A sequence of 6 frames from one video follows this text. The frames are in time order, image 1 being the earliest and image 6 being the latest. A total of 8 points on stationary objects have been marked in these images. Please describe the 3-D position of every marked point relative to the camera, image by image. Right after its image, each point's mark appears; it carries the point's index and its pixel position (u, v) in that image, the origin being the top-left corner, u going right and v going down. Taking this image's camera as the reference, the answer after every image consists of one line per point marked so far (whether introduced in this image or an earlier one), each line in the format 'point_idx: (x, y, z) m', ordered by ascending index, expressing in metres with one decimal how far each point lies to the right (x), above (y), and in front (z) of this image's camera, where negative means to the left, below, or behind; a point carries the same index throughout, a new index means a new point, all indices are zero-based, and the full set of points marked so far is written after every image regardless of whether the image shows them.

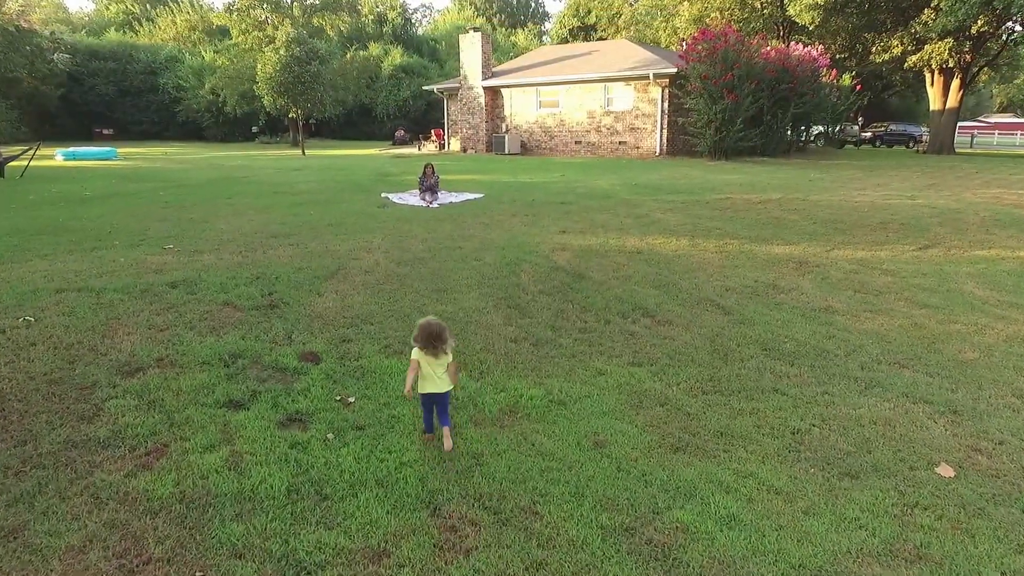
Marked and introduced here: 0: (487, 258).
0: (-0.2, +0.2, +6.5) m
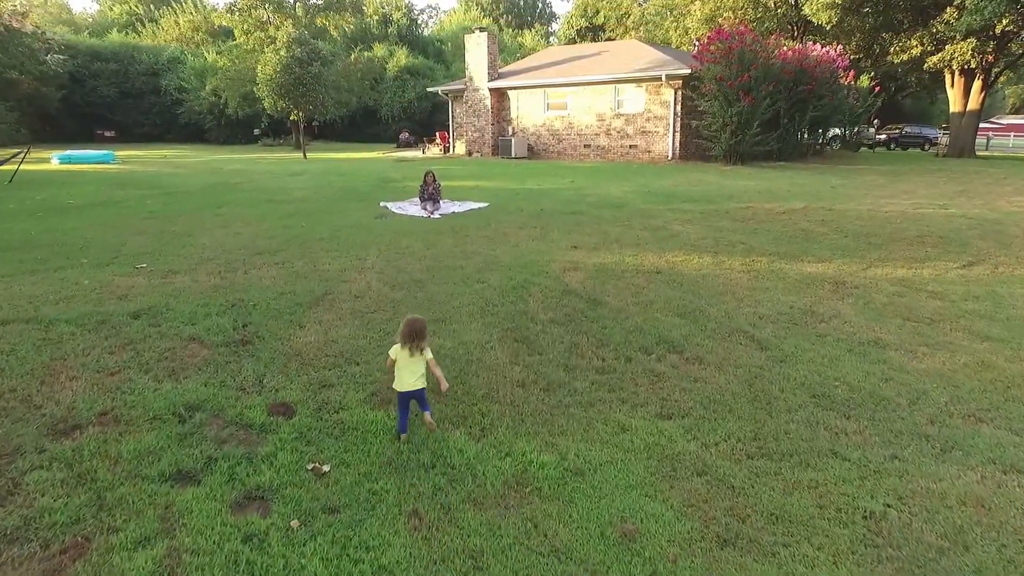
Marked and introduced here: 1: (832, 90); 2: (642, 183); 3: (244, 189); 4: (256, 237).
0: (-0.1, +0.1, +5.8) m
1: (+6.2, +3.8, +17.1) m
2: (+2.0, +1.6, +13.3) m
3: (-4.0, +1.5, +12.9) m
4: (-2.2, +0.4, +7.6) m
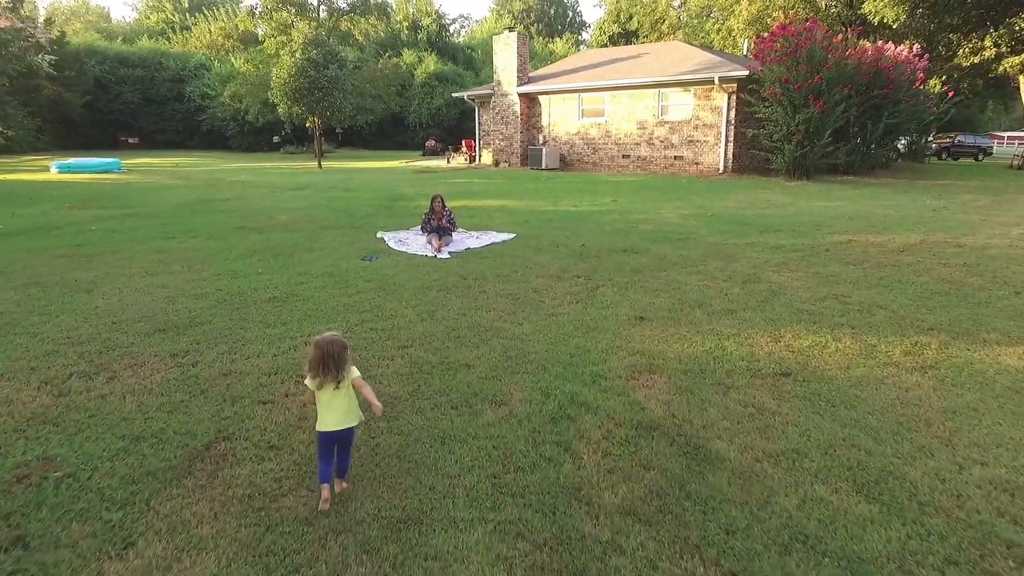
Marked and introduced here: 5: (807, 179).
0: (0.0, -0.4, +3.4) m
1: (+6.8, +3.2, +14.4) m
2: (+2.5, +1.1, +10.8) m
3: (-3.6, +1.0, +10.6) m
4: (-2.0, 0.0, +5.2) m
5: (+5.1, +1.8, +14.4) m
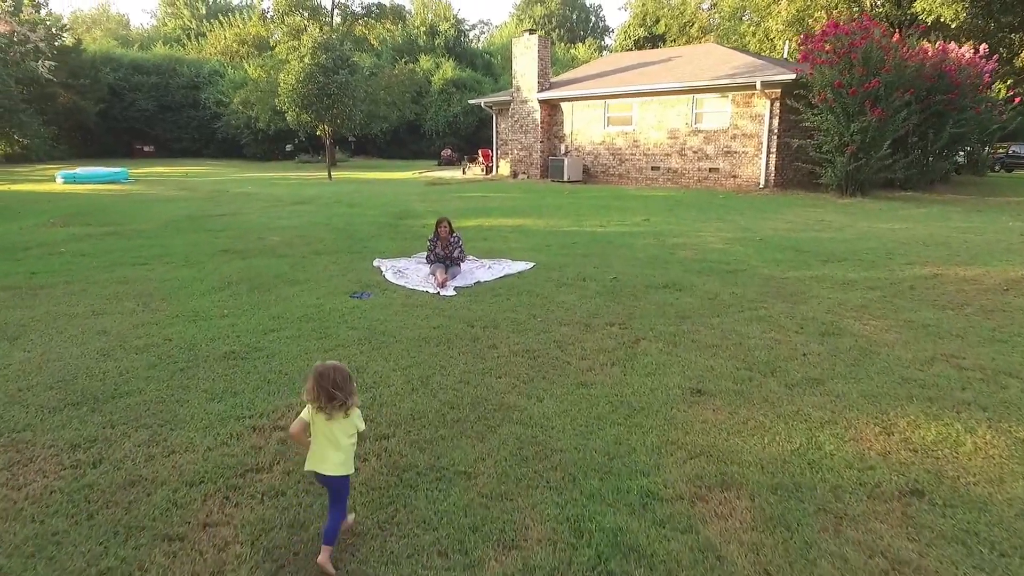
0: (+0.1, -0.7, +2.3) m
1: (+7.1, +2.9, +13.2) m
2: (+2.7, +0.8, +9.7) m
3: (-3.3, +0.7, +9.6) m
4: (-1.9, -0.3, +4.2) m
5: (+5.4, +1.4, +13.2) m
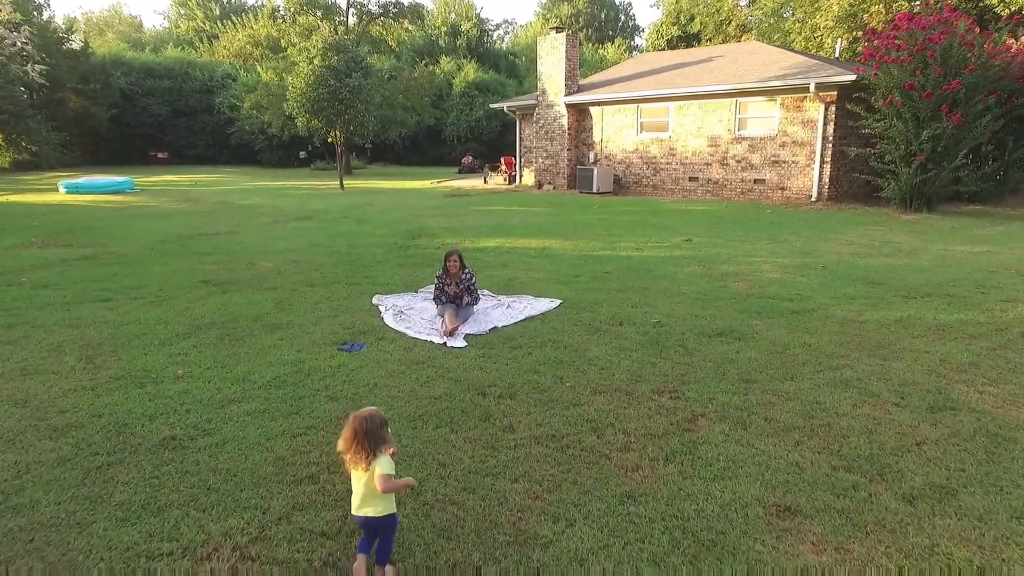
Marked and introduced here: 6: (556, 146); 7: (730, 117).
0: (+0.1, -0.9, +1.4) m
1: (+7.5, +2.6, +12.1) m
2: (+2.9, +0.5, +8.7) m
3: (-3.1, +0.4, +8.8) m
4: (-1.9, -0.5, +3.3) m
5: (+5.8, +1.1, +12.1) m
6: (+1.0, +3.0, +18.3) m
7: (+3.8, +3.0, +15.1) m
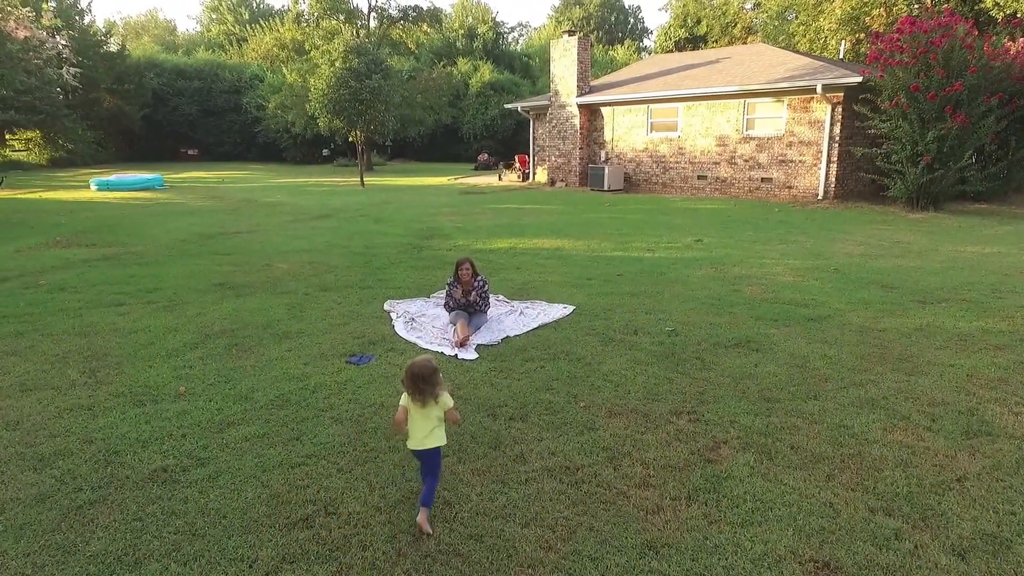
0: (+0.1, -1.0, +1.2) m
1: (+7.6, +2.5, +11.7) m
2: (+3.0, +0.4, +8.4) m
3: (-3.0, +0.4, +8.6) m
4: (-1.8, -0.6, +3.1) m
5: (+5.9, +1.1, +11.8) m
6: (+1.2, +3.0, +18.0) m
7: (+4.0, +3.0, +14.8) m
